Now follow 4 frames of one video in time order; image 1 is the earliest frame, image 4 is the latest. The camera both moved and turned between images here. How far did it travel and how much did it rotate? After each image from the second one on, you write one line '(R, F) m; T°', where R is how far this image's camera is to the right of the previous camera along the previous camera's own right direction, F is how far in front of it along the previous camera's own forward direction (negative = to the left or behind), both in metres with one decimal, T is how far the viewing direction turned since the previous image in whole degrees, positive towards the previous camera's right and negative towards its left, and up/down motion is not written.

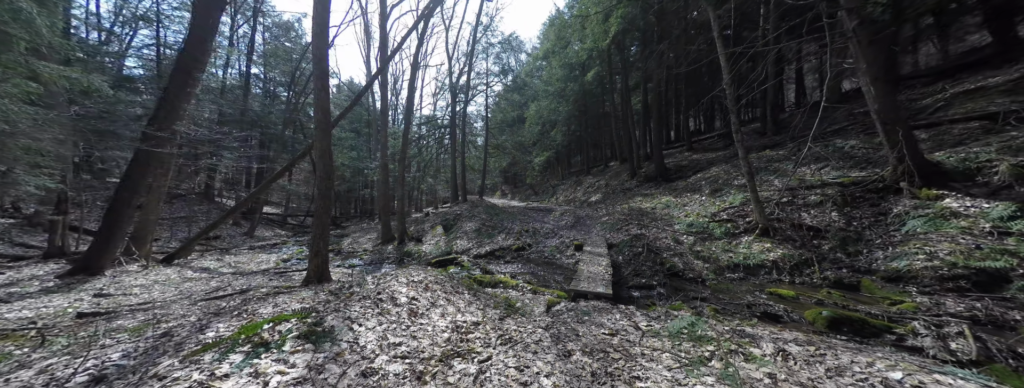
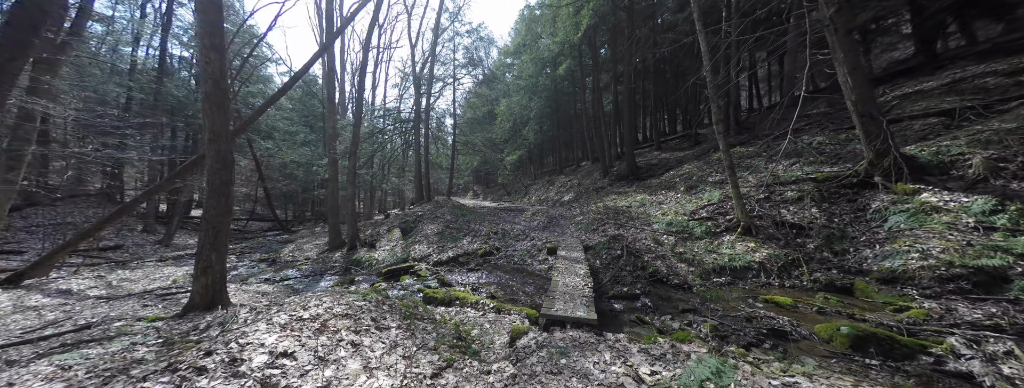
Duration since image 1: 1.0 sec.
(+0.3, +1.1) m; +6°
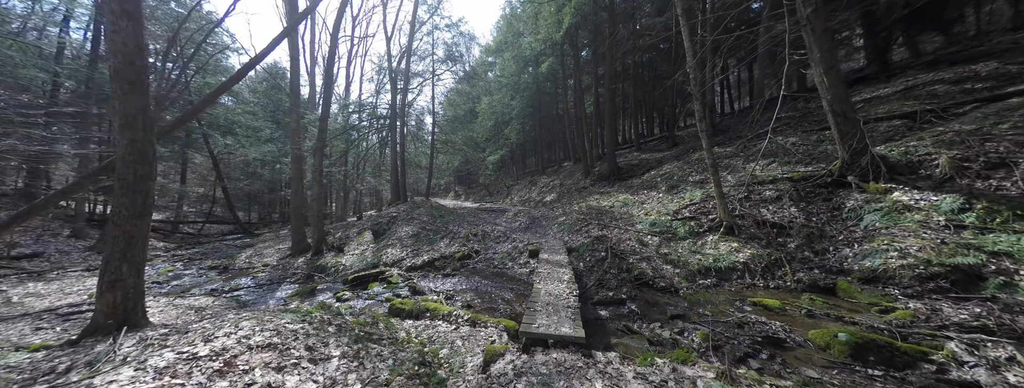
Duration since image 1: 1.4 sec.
(+0.1, +0.5) m; +4°
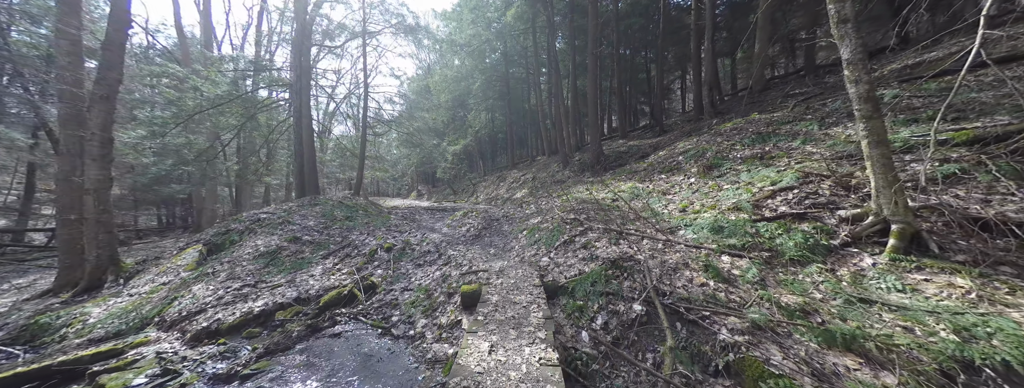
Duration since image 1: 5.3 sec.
(+0.8, +4.3) m; +6°
